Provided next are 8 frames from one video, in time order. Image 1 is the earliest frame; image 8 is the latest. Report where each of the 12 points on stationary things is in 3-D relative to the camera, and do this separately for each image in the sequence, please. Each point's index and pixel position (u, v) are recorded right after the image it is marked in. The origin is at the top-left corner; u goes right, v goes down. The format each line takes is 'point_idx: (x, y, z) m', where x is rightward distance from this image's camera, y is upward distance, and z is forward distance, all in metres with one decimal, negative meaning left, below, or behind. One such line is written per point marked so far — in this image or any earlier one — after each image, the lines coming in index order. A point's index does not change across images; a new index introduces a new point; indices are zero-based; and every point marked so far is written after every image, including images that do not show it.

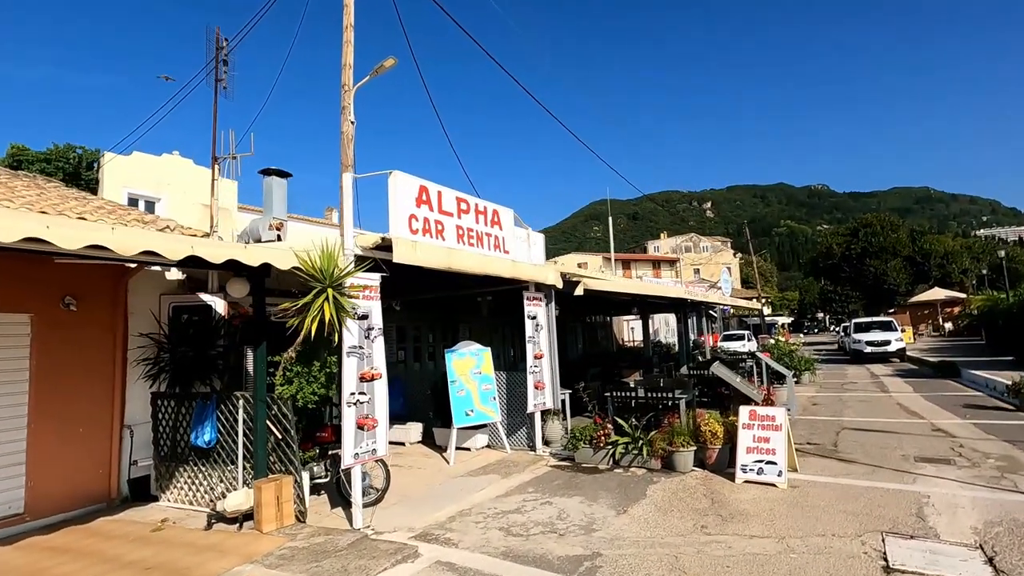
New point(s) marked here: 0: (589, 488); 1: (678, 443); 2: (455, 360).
0: (+1.0, -2.7, +7.1) m
1: (+2.4, -2.2, +7.7) m
2: (-1.0, -1.2, +9.2) m
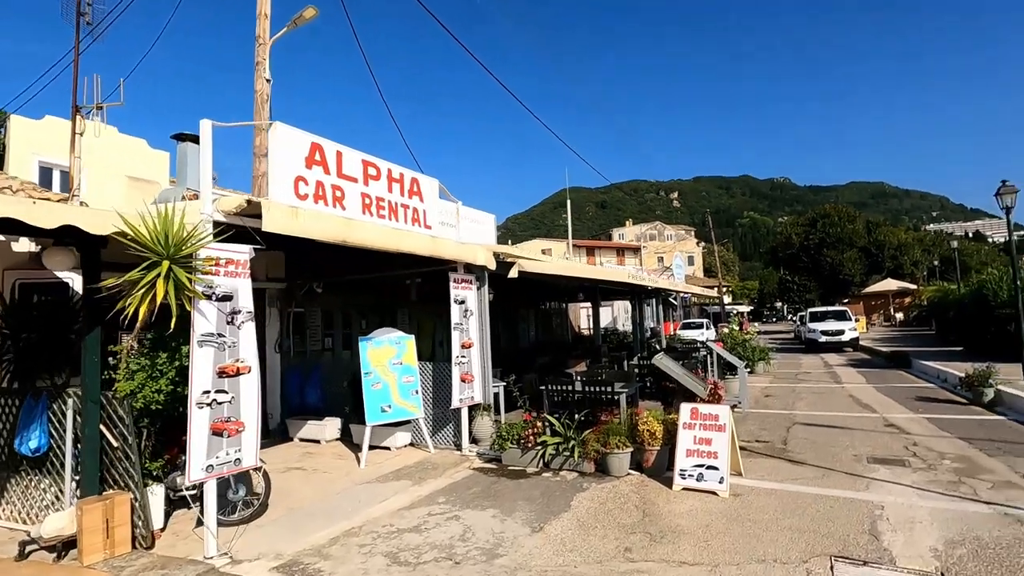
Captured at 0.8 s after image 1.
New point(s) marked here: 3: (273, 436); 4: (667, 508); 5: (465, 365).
0: (0.0, -2.4, +6.2) m
1: (+1.3, -2.0, +6.8) m
2: (-2.1, -0.9, +8.1) m
3: (-4.5, -2.8, +10.1) m
4: (+1.6, -2.3, +5.6) m
5: (-0.7, -1.2, +8.4) m
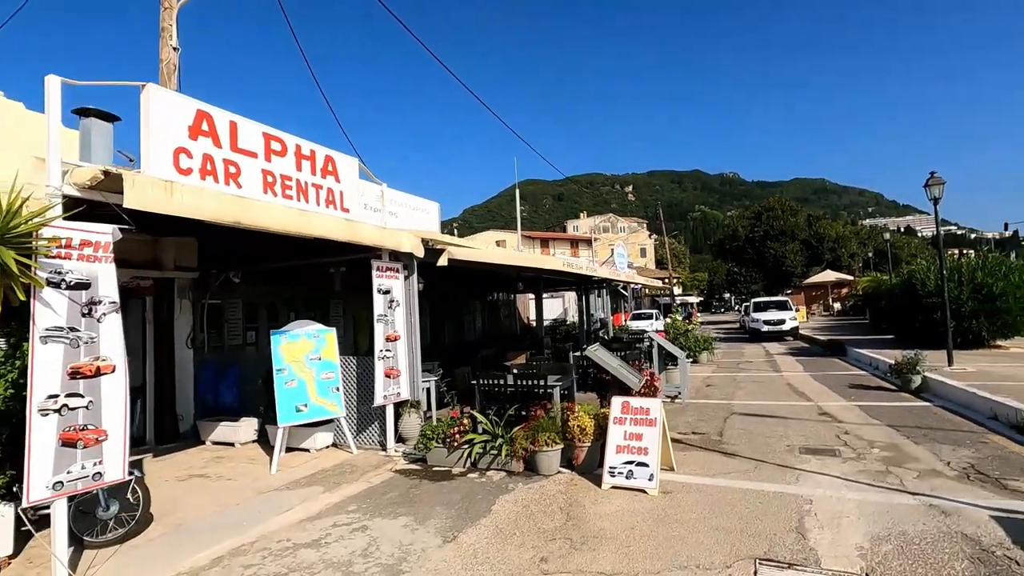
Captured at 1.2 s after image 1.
0: (-0.9, -2.3, +5.8) m
1: (+0.4, -1.9, +6.4) m
2: (-3.2, -0.8, +7.4) m
3: (-5.6, -2.6, +9.2) m
4: (+0.8, -2.2, +5.3) m
5: (-1.8, -1.0, +7.8) m
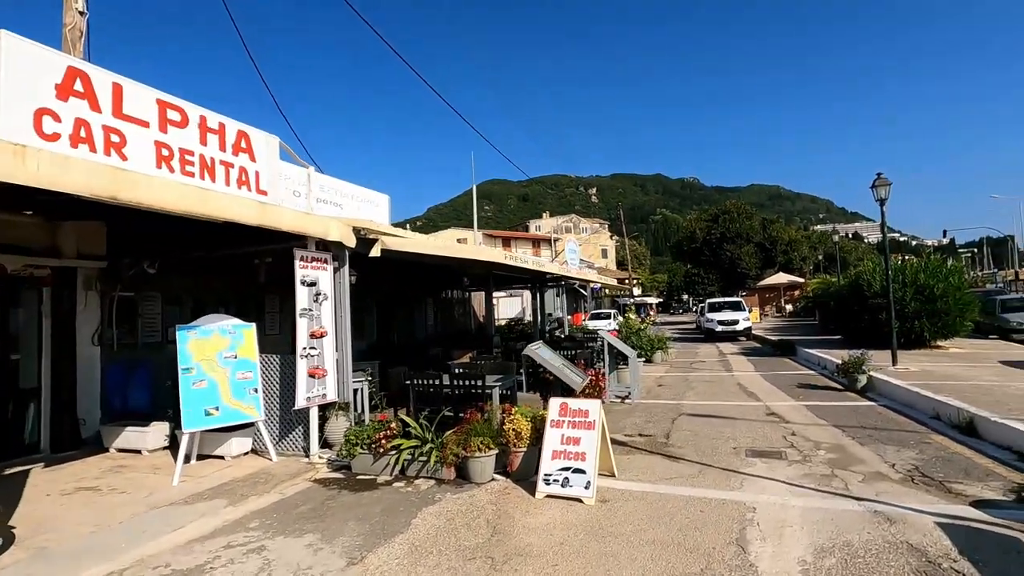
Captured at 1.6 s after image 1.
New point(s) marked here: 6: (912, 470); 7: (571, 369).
0: (-1.7, -2.2, +5.2) m
1: (-0.4, -1.8, +5.9) m
2: (-4.0, -0.7, +6.7) m
3: (-6.6, -2.5, +8.3) m
4: (+0.1, -2.1, +4.8) m
5: (-2.6, -0.9, +7.2) m
6: (+4.3, -2.0, +5.8) m
7: (+0.7, -1.1, +7.1) m
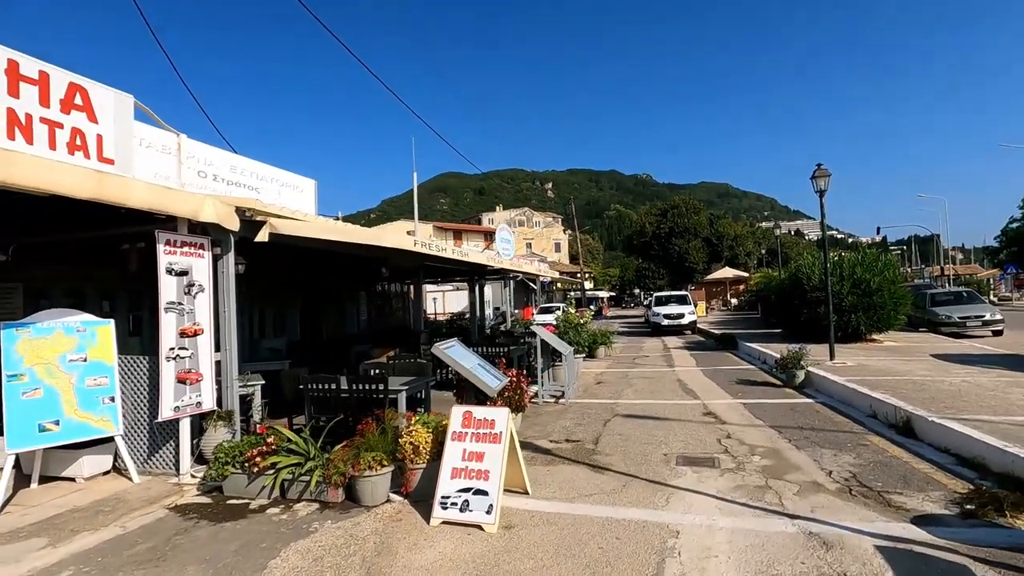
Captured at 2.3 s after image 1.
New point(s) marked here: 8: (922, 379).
0: (-2.6, -2.1, +4.2) m
1: (-1.4, -1.7, +5.1) m
2: (-5.0, -0.5, +5.5) m
3: (-7.8, -2.3, +6.9) m
4: (-0.8, -2.0, +4.0) m
5: (-3.7, -0.8, +6.1) m
6: (+3.3, -1.9, +5.3) m
7: (-0.4, -1.0, +6.3) m
8: (+6.8, -1.5, +8.9) m
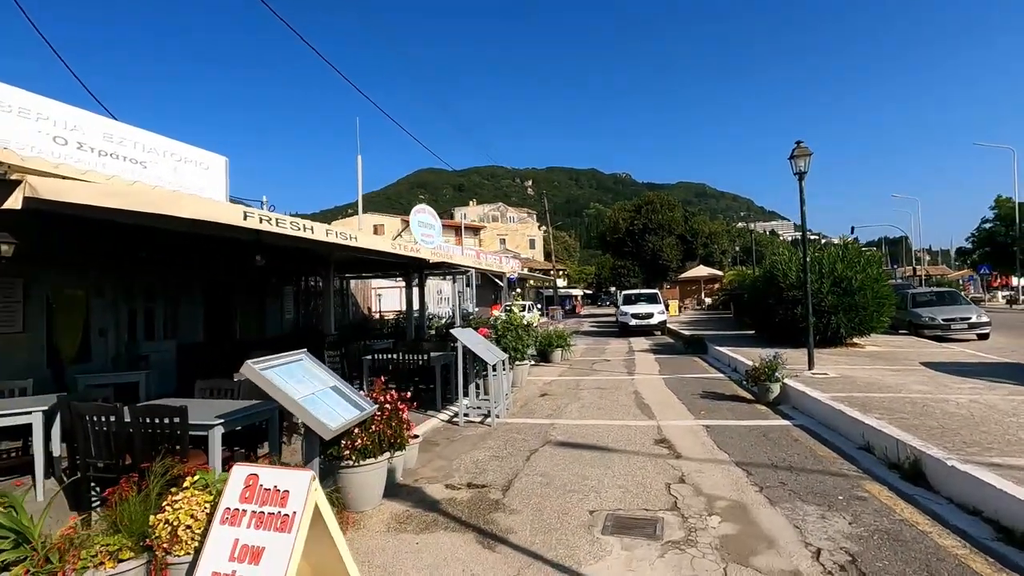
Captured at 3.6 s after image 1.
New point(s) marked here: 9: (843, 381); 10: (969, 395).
0: (-3.6, -2.0, +2.2) m
1: (-2.5, -1.6, +3.1) m
2: (-6.1, -0.4, +3.4) m
3: (-8.9, -2.2, +4.8) m
4: (-1.9, -2.0, +2.1) m
5: (-4.8, -0.7, +4.1) m
6: (+2.2, -1.8, +3.6) m
7: (-1.5, -0.9, +4.4) m
8: (+5.6, -1.5, +7.3) m
9: (+5.4, -1.5, +8.8) m
10: (+6.2, -1.4, +7.3) m
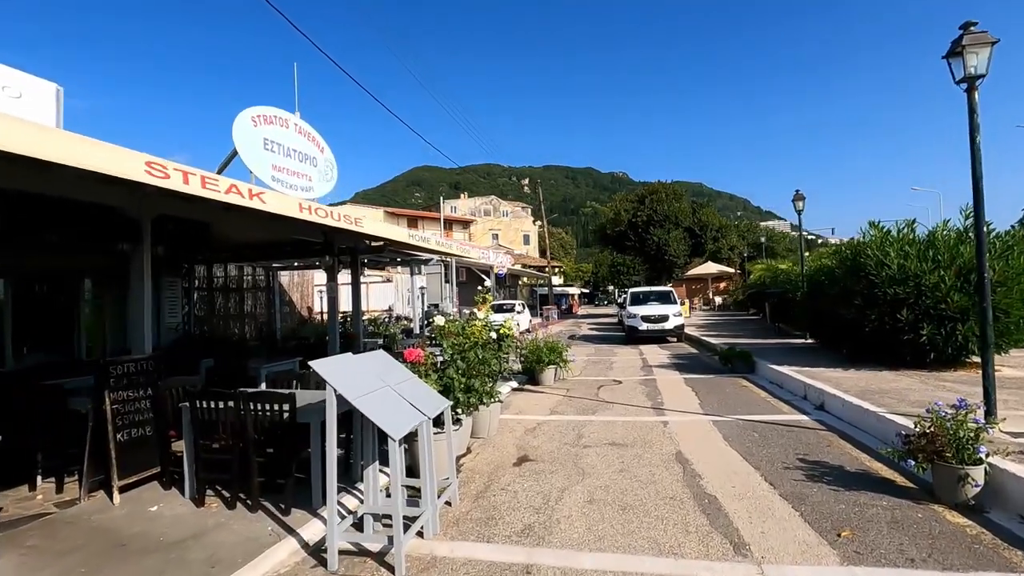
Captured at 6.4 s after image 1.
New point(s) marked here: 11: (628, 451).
0: (-4.1, -1.9, -2.1) m
1: (-2.9, -1.5, -1.2) m
2: (-6.5, -0.3, -0.9) m
3: (-9.4, -2.0, +0.4) m
4: (-2.3, -1.8, -2.2) m
5: (-5.3, -0.6, -0.2) m
6: (+1.8, -1.8, -0.7) m
7: (-1.9, -0.8, +0.1) m
8: (+5.1, -1.4, +3.0) m
9: (+4.9, -1.4, +4.5) m
10: (+5.8, -1.4, +3.0) m
11: (+1.4, -1.9, +6.3) m
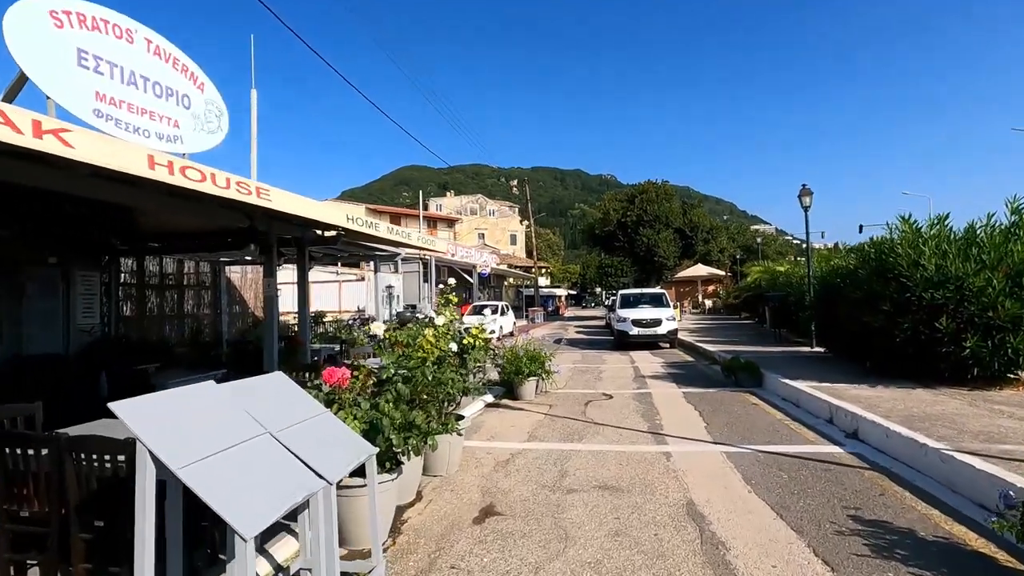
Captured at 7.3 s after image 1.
0: (-4.2, -1.8, -3.7) m
1: (-3.1, -1.4, -2.7) m
2: (-6.7, -0.2, -2.6) m
3: (-9.6, -1.9, -1.3) m
4: (-2.4, -1.8, -3.8) m
5: (-5.5, -0.5, -1.8) m
6: (+1.6, -1.7, -2.2) m
7: (-2.1, -0.7, -1.4) m
8: (+4.8, -1.4, +1.7) m
9: (+4.6, -1.5, +3.2) m
10: (+5.5, -1.4, +1.7) m
11: (+1.0, -1.9, +4.9) m
